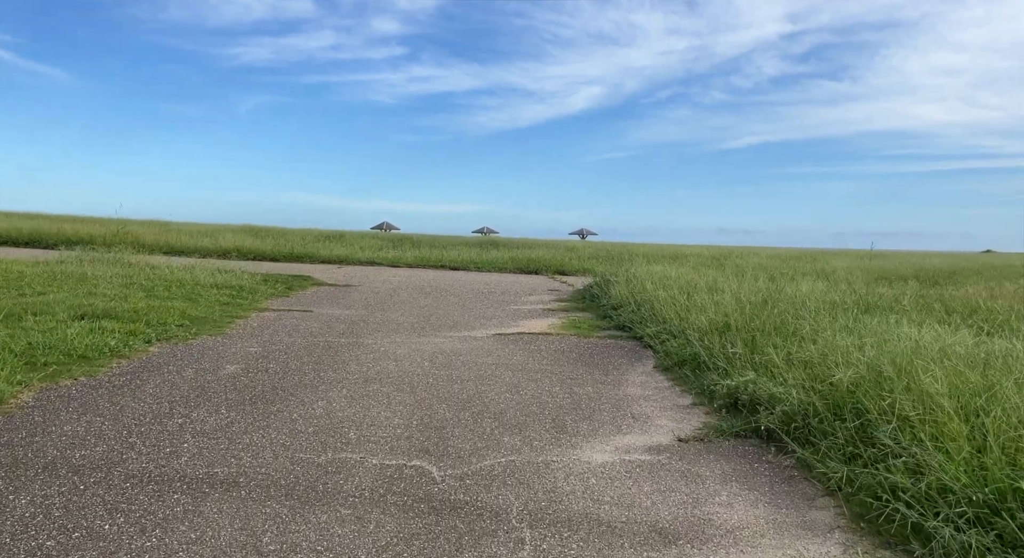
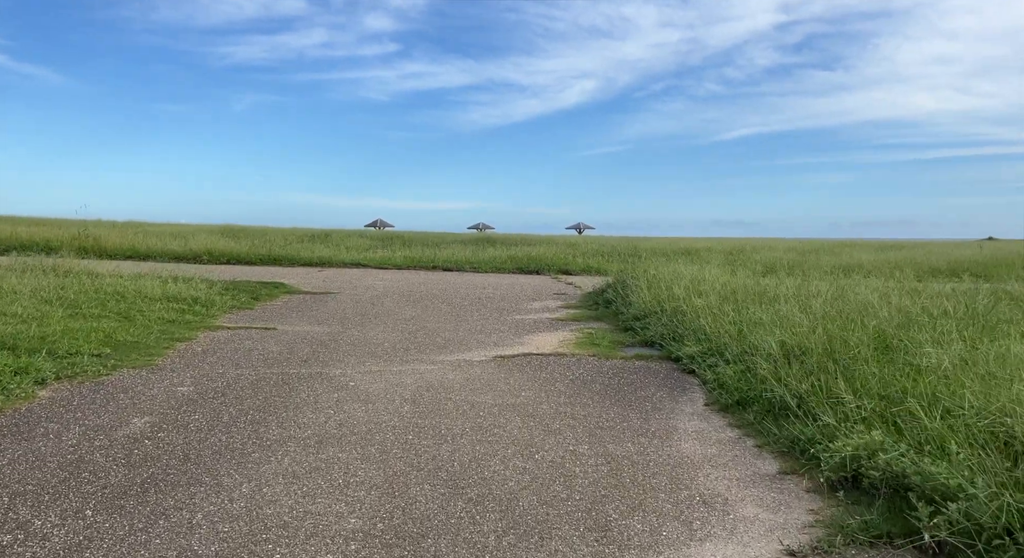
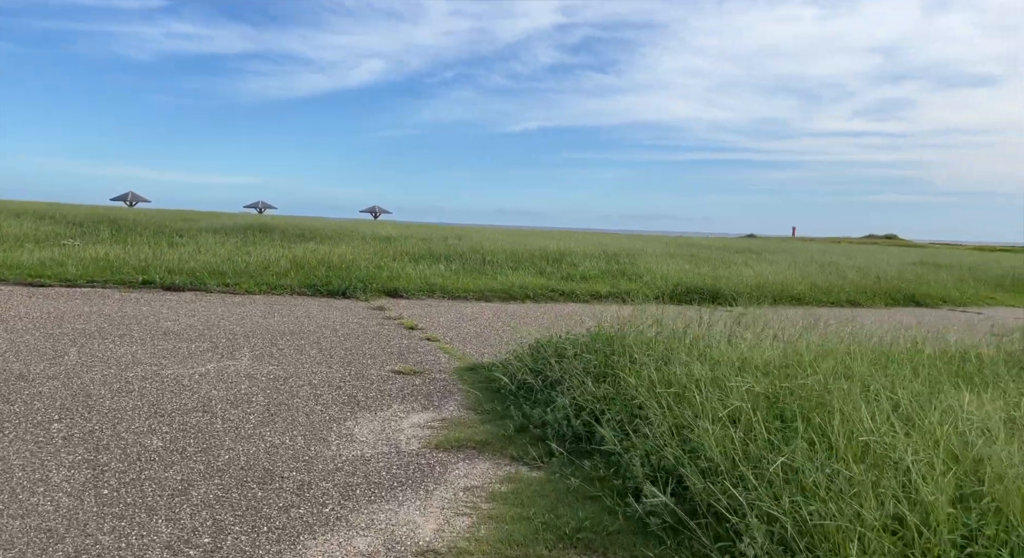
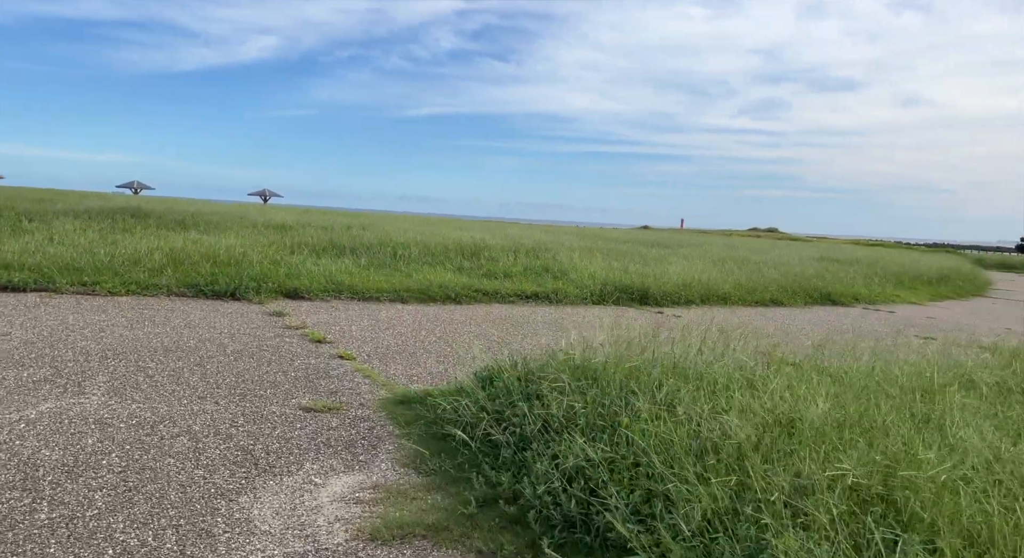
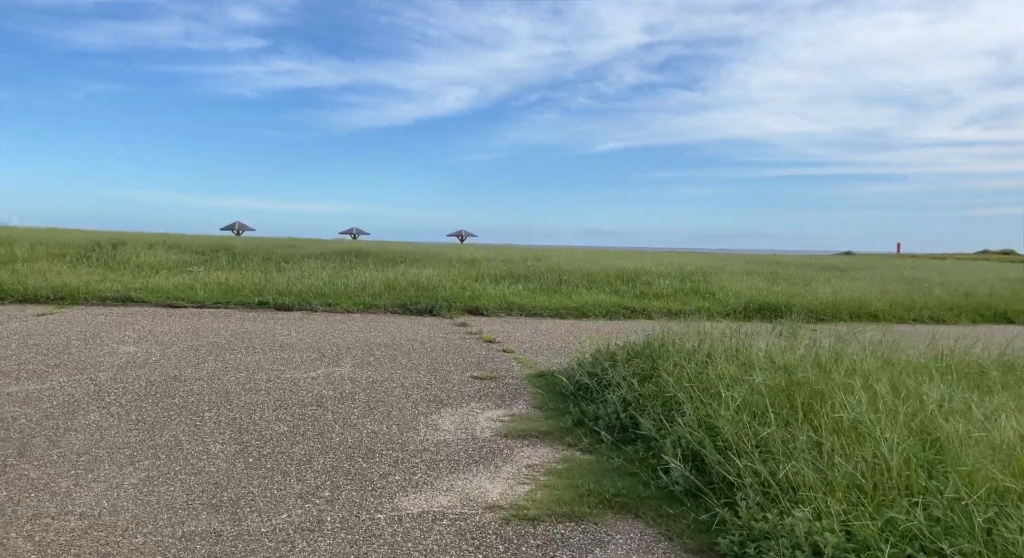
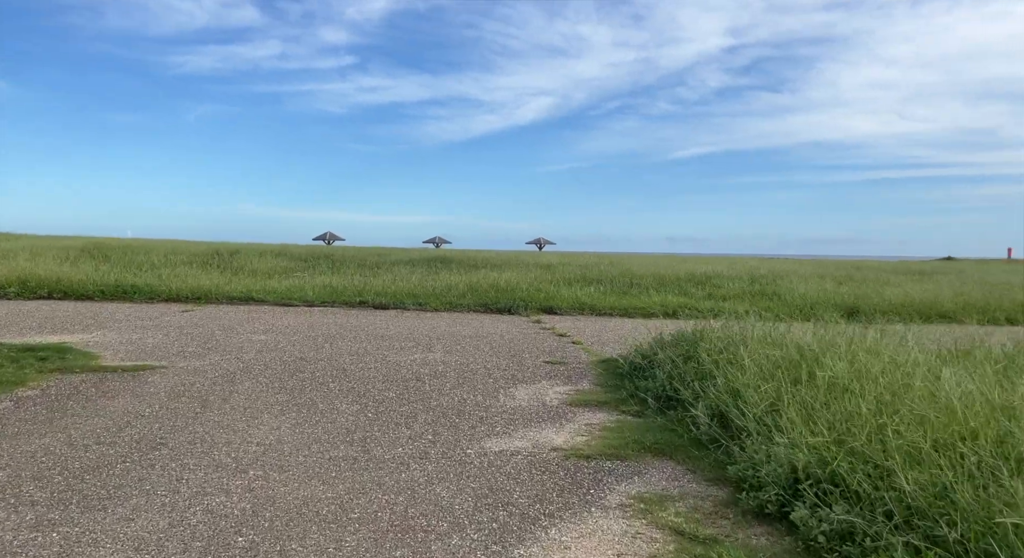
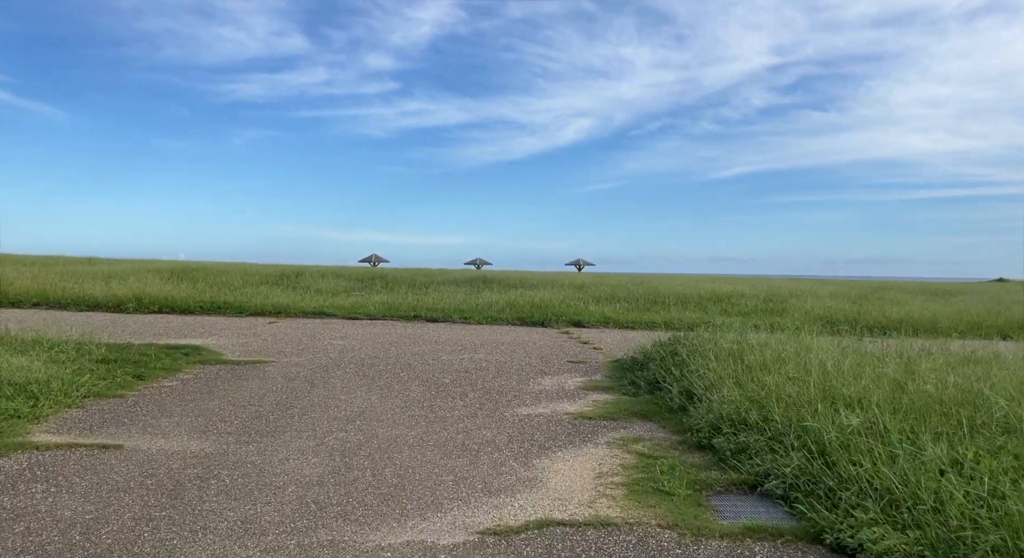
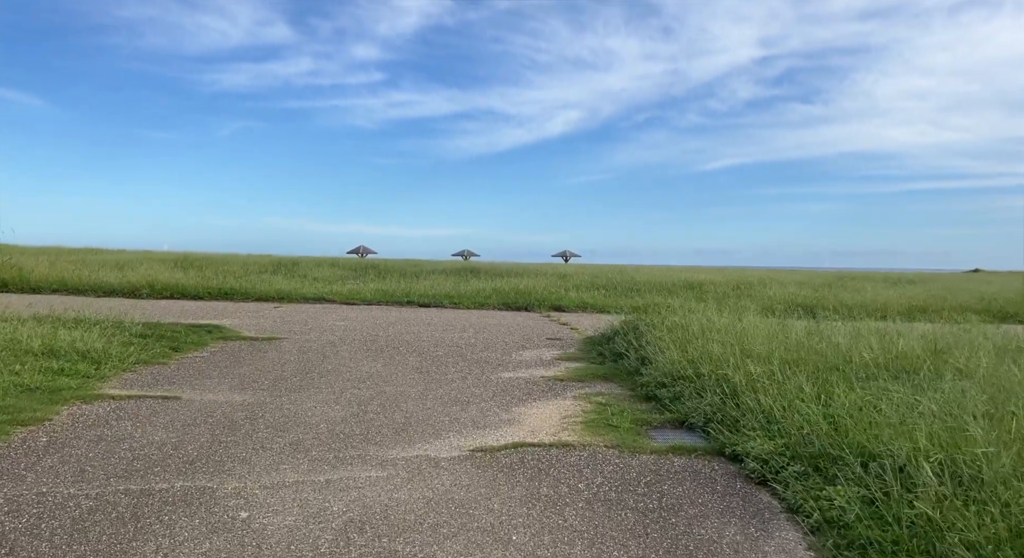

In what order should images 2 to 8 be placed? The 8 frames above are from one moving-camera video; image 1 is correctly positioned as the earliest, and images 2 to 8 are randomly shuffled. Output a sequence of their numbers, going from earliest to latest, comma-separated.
2, 8, 7, 6, 5, 3, 4
